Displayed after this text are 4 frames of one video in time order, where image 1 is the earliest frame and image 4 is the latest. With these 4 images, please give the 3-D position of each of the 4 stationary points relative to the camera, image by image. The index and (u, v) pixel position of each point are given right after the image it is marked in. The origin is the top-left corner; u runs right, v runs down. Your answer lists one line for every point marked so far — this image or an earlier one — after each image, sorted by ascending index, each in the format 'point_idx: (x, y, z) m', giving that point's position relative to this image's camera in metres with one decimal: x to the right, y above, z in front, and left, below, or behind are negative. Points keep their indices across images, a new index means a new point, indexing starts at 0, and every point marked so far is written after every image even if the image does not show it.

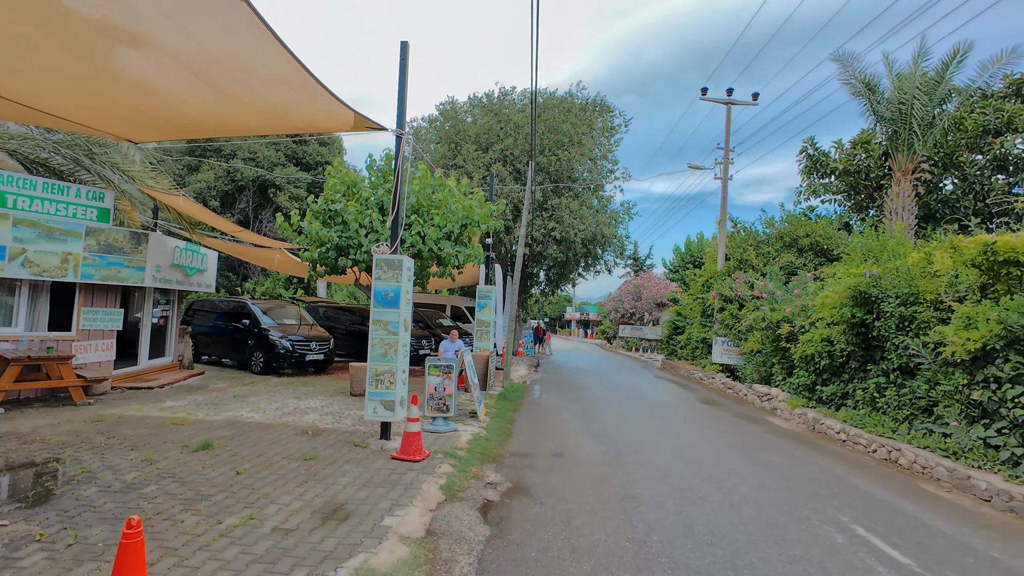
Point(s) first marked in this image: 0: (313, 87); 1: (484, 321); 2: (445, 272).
0: (-2.5, +2.6, +6.1) m
1: (-0.8, -0.9, +13.0) m
2: (-1.6, +0.4, +11.2) m
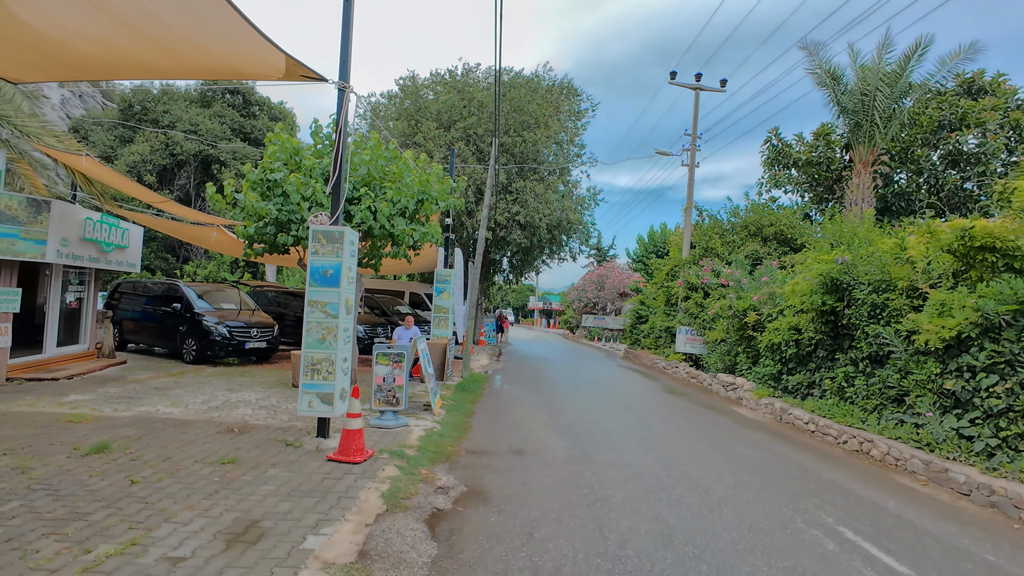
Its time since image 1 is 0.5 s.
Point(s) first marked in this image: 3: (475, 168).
0: (-3.0, +2.8, +5.1) m
1: (-1.8, -0.5, +12.2) m
2: (-2.4, +0.8, +10.3) m
3: (-1.4, +4.6, +18.5) m
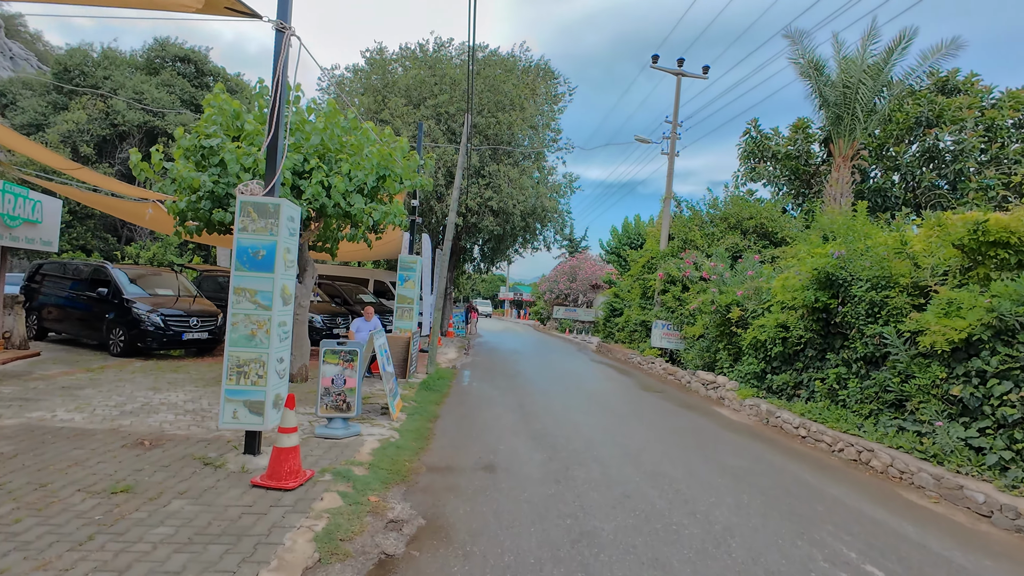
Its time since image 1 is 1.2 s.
0: (-3.1, +3.0, +3.9) m
1: (-2.5, -0.2, +11.2) m
2: (-3.0, +1.0, +9.2) m
3: (-2.4, +5.0, +17.3) m
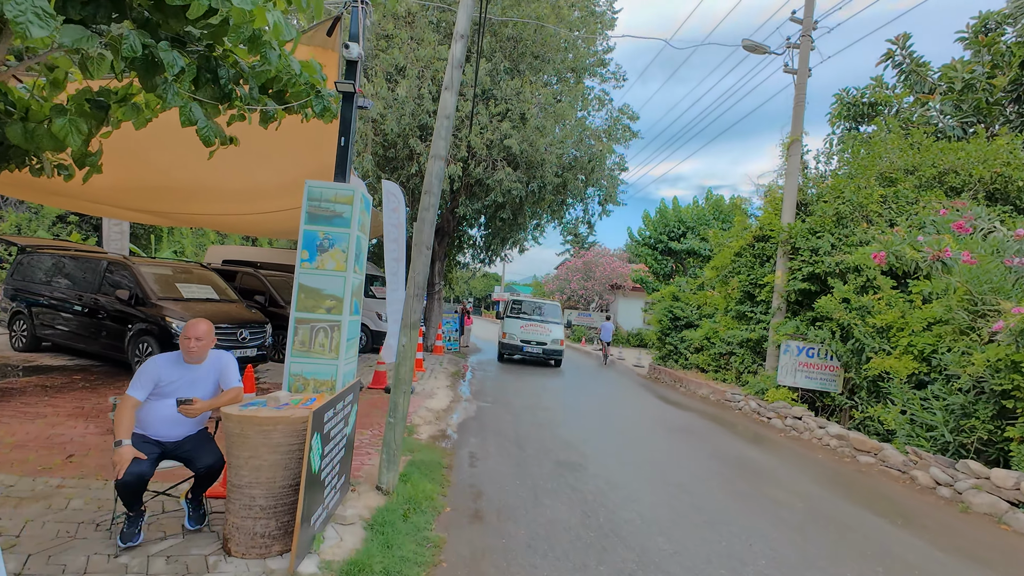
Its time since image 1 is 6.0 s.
0: (-2.1, +3.2, -2.9) m
1: (-1.7, 0.0, +4.3) m
2: (-2.1, +1.2, +2.3) m
3: (-1.7, +5.2, +10.5) m
